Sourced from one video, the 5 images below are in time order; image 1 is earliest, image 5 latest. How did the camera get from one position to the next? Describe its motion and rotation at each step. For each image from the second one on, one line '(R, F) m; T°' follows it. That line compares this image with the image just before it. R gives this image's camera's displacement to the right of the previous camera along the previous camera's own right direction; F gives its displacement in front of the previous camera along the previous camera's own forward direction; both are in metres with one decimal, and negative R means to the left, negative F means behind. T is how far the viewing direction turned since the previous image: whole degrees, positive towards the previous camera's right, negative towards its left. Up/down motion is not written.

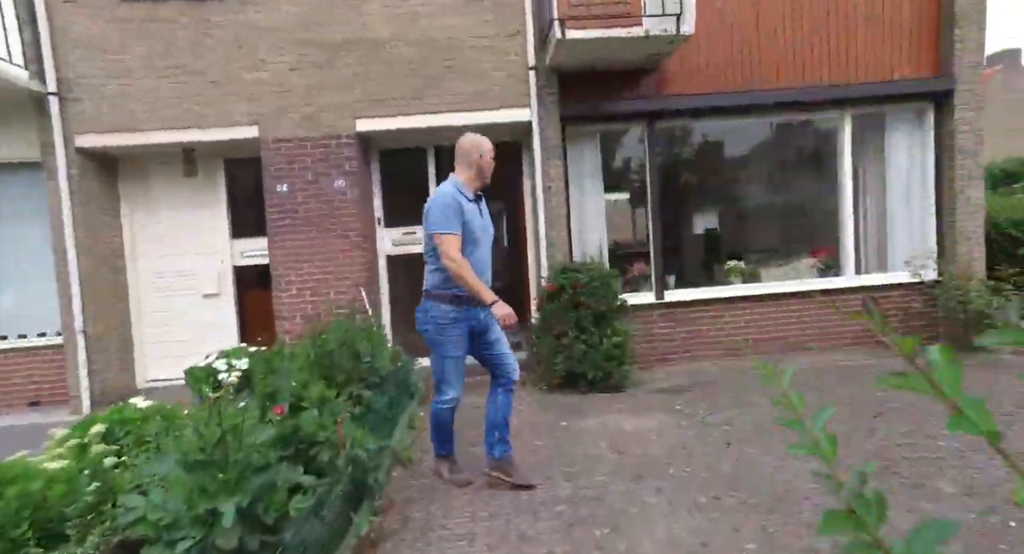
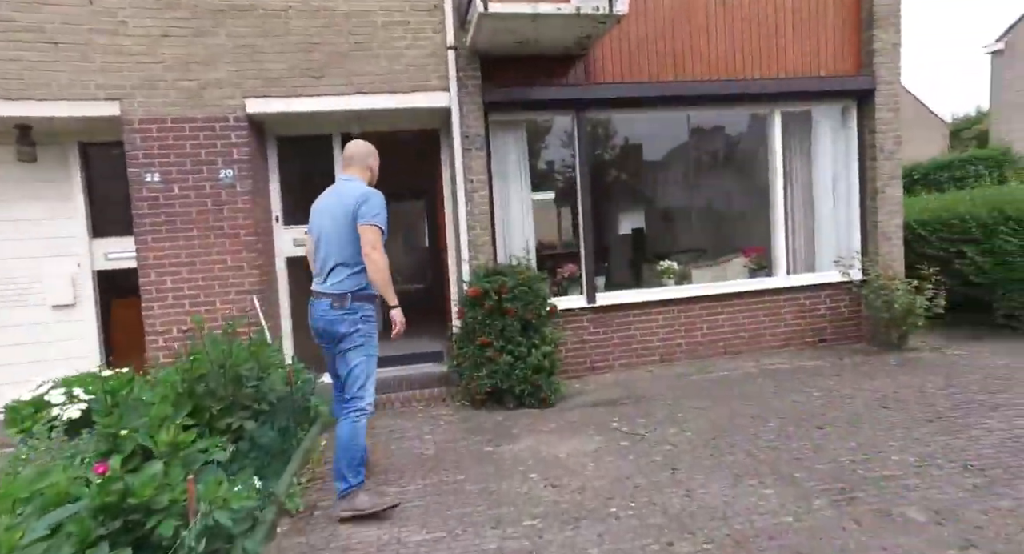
(+0.1, +0.6) m; +7°
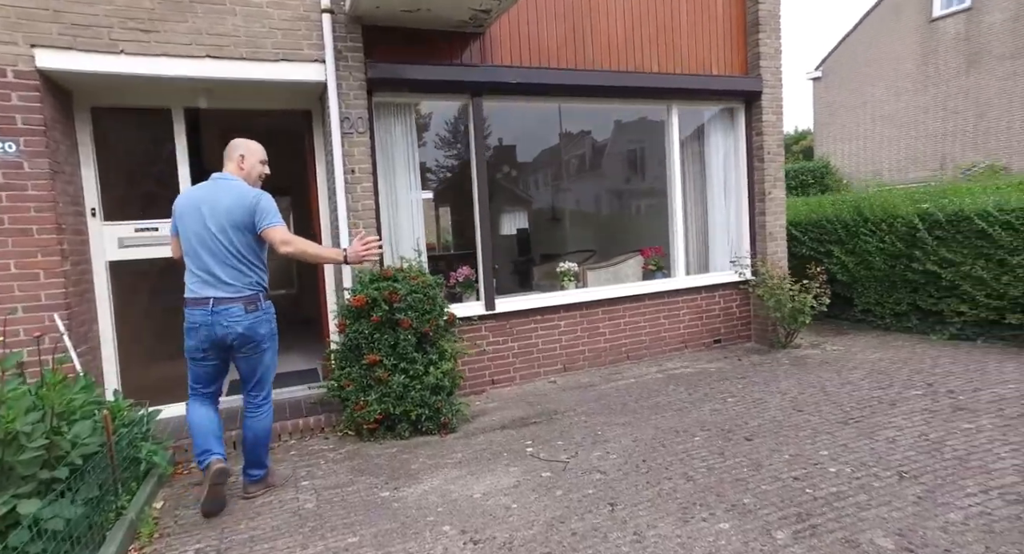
(-0.2, +0.7) m; +12°
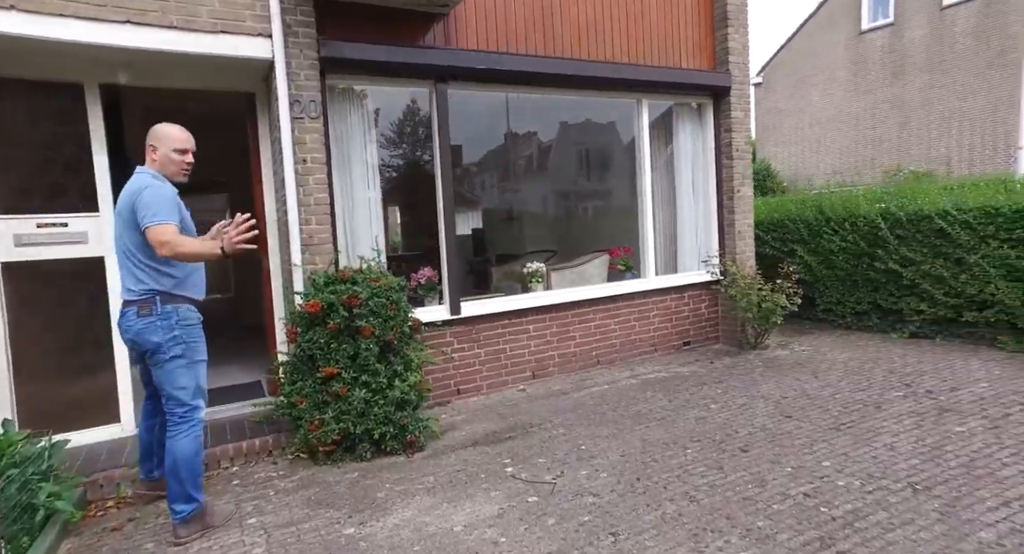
(-0.2, +0.4) m; +5°
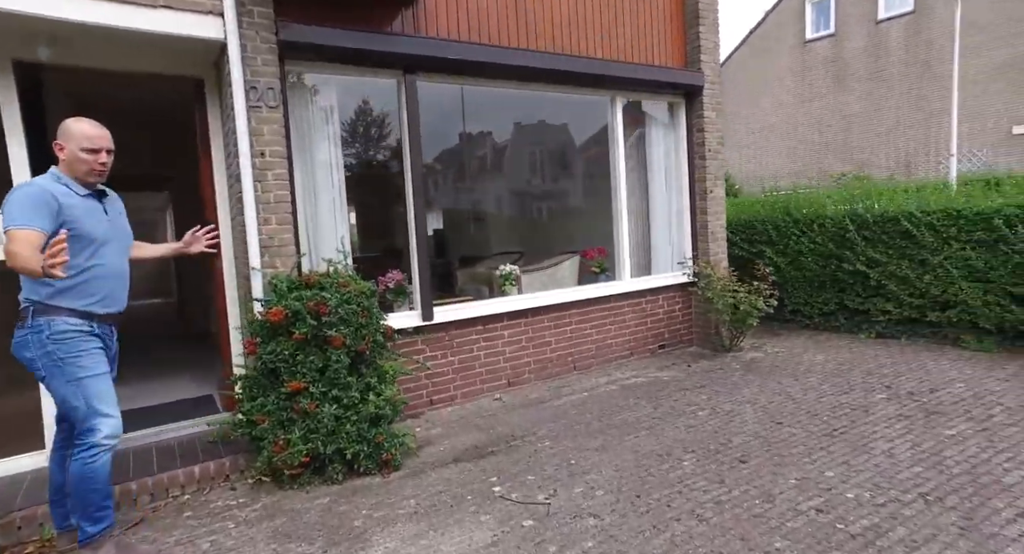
(-0.2, +0.3) m; +5°
